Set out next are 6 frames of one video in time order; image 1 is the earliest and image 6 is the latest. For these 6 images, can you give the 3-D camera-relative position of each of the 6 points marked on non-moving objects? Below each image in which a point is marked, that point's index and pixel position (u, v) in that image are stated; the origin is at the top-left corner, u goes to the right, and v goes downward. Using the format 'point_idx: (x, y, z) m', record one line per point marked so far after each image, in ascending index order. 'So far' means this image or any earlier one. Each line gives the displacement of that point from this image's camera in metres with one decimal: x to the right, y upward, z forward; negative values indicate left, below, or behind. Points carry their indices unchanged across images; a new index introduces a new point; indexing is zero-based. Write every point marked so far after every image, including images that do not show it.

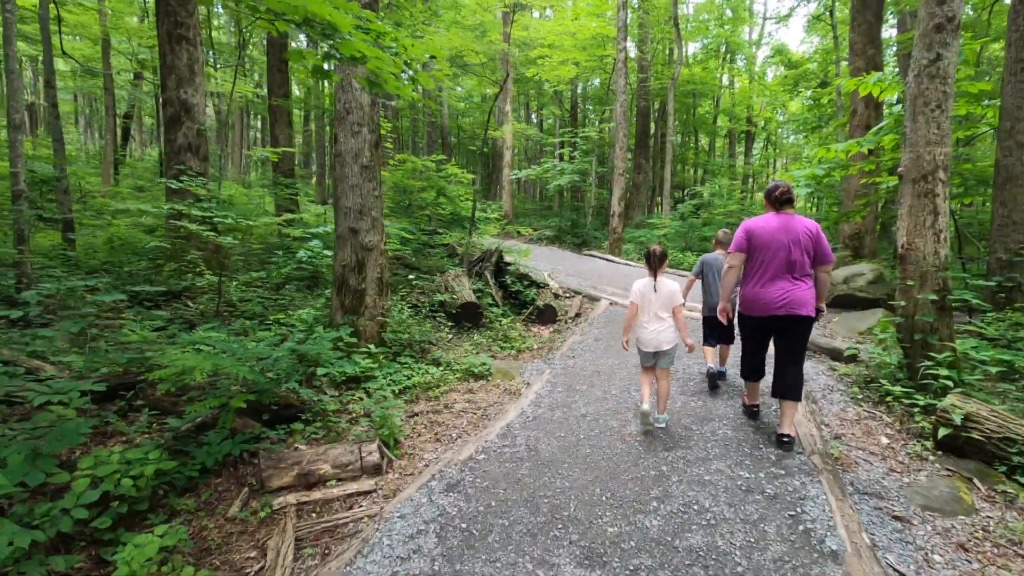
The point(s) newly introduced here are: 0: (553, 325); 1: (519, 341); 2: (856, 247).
0: (+0.6, -0.6, +7.9) m
1: (+0.1, -0.7, +6.7) m
2: (+7.4, +0.8, +11.6) m
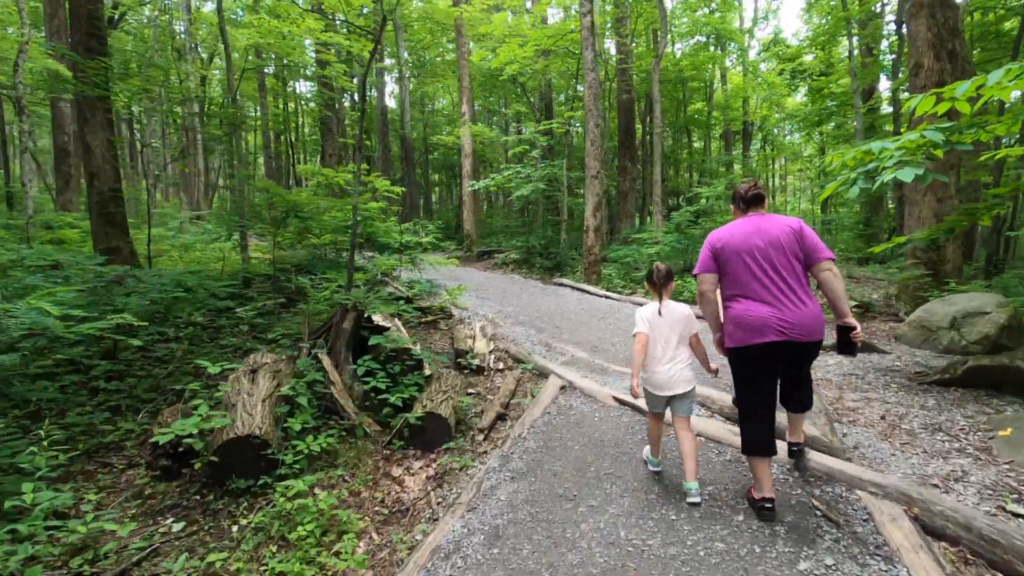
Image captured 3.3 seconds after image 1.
0: (-0.6, -1.3, +4.1) m
1: (-1.1, -1.4, +2.9) m
2: (+6.2, +0.3, +7.8) m
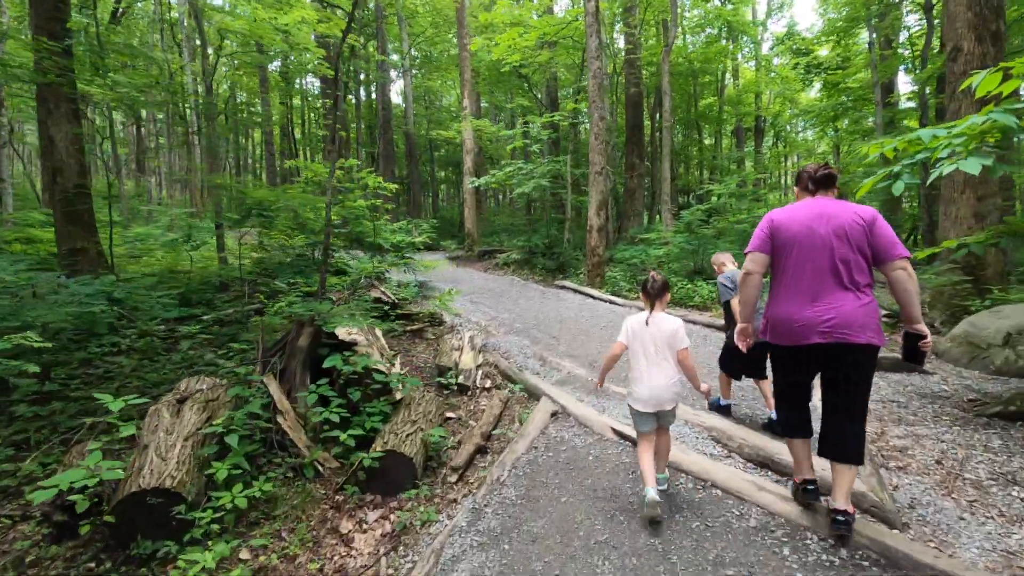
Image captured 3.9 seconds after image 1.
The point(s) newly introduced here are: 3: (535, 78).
0: (-0.7, -1.4, +3.4) m
1: (-1.2, -1.5, +2.2) m
2: (+6.1, +0.2, +7.0) m
3: (+0.8, +7.5, +19.1) m
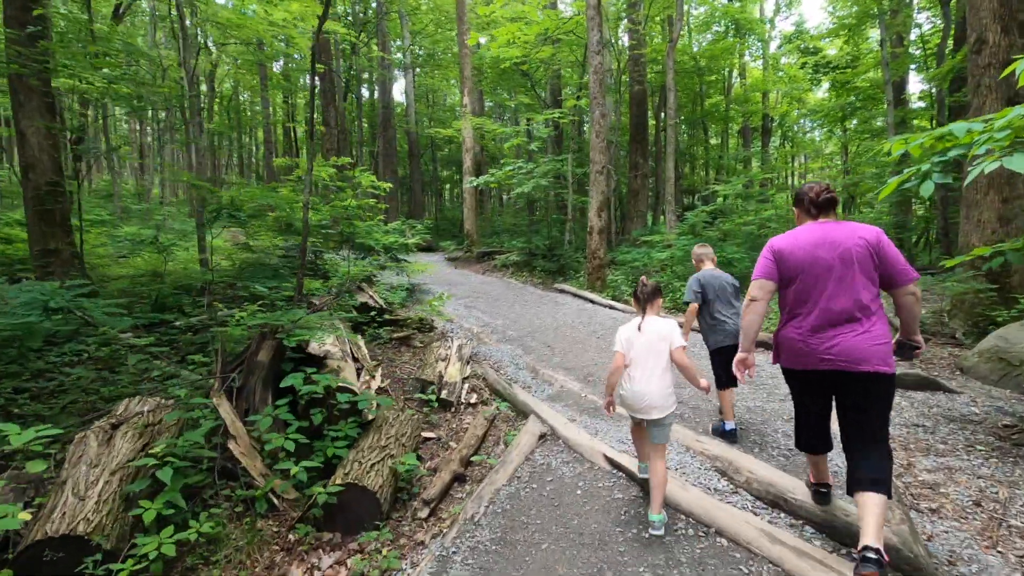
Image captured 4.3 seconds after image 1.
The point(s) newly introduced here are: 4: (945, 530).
0: (-0.9, -1.5, +3.0) m
1: (-1.4, -1.6, +1.8) m
2: (+6.0, +0.1, +6.6) m
3: (+0.8, +7.4, +18.7) m
4: (+2.2, -1.2, +2.8) m
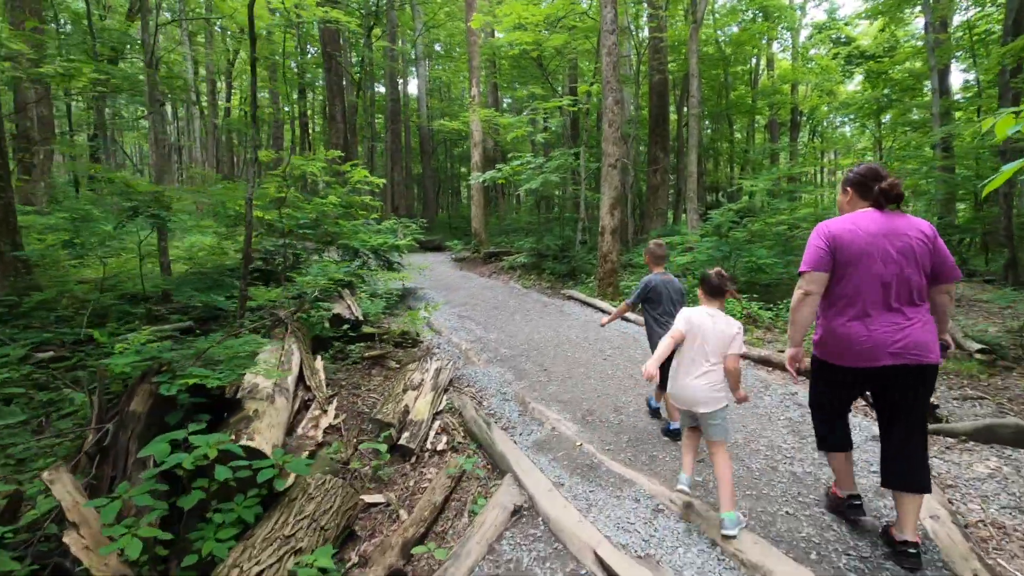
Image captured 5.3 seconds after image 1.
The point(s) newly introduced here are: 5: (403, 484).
0: (-1.1, -1.6, +2.0) m
1: (-1.7, -1.7, +0.8) m
2: (+5.9, -0.1, +5.3) m
3: (+1.2, +7.3, +17.6) m
4: (+2.0, -1.4, +1.6) m
5: (-0.7, -1.3, +3.7) m
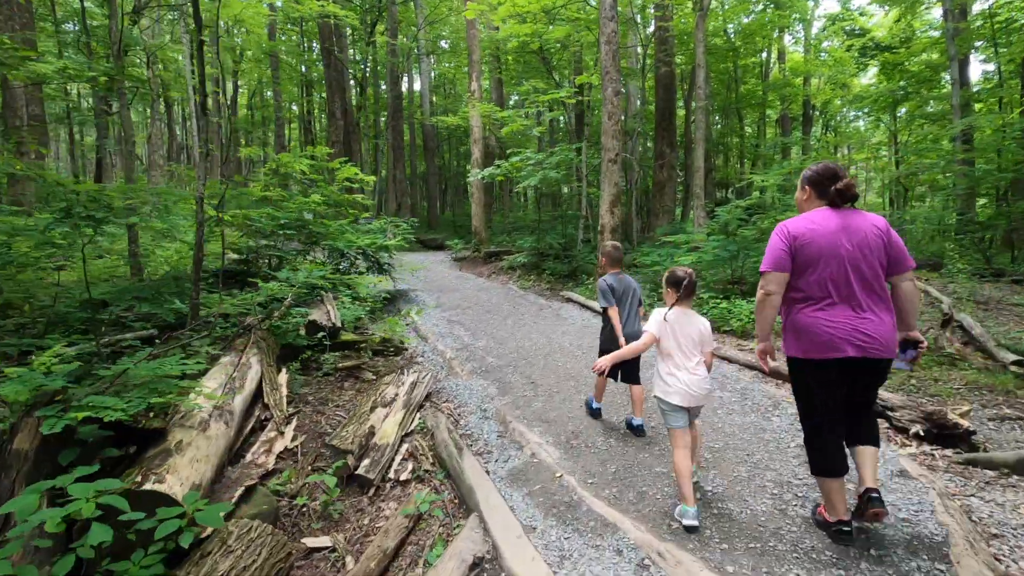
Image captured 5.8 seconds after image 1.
0: (-1.3, -1.7, +1.6) m
1: (-1.9, -1.8, +0.4) m
2: (+5.7, -0.1, +4.7) m
3: (+1.3, +7.3, +17.1) m
4: (+1.7, -1.5, +1.1) m
5: (-0.9, -1.4, +3.2) m
